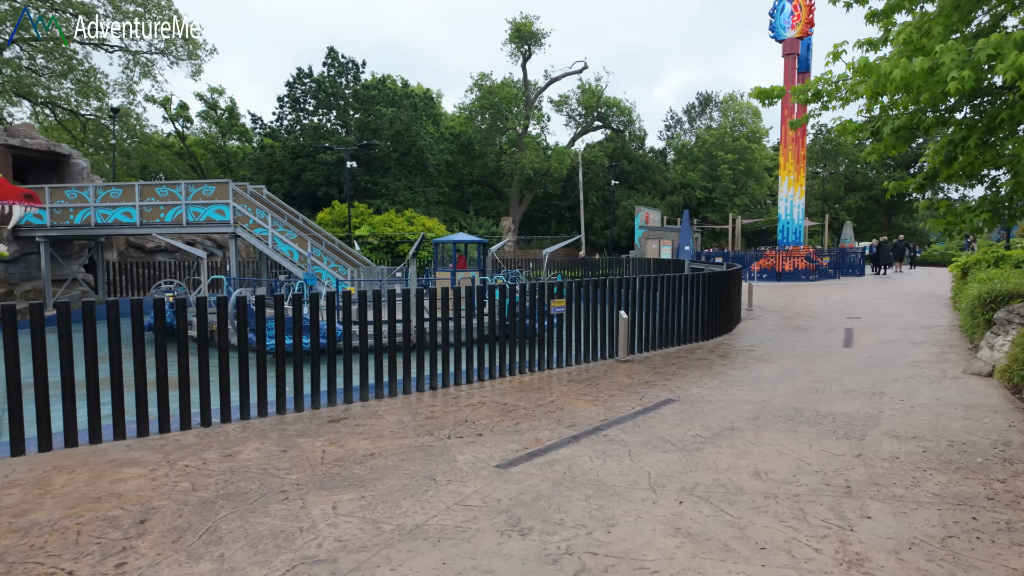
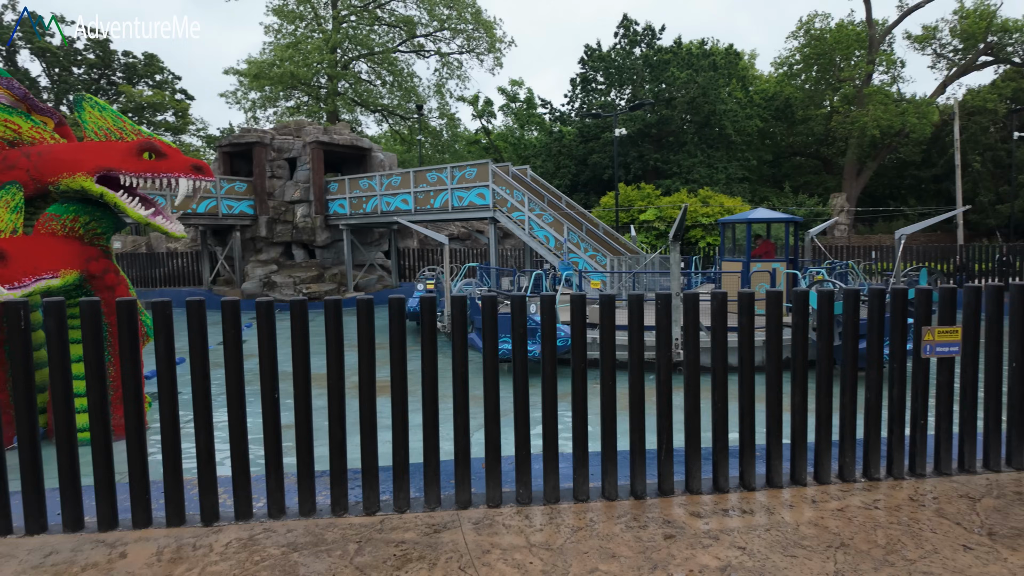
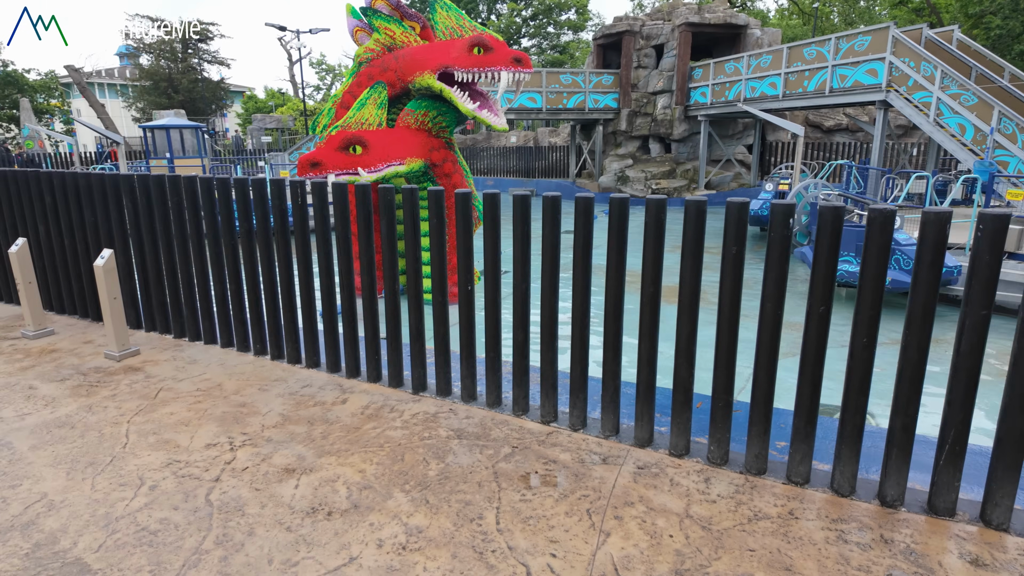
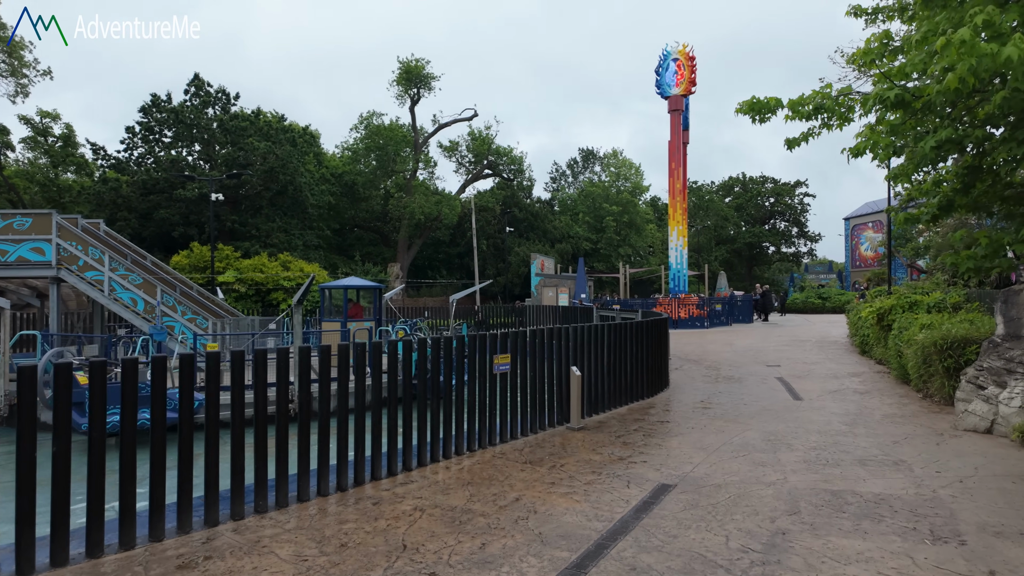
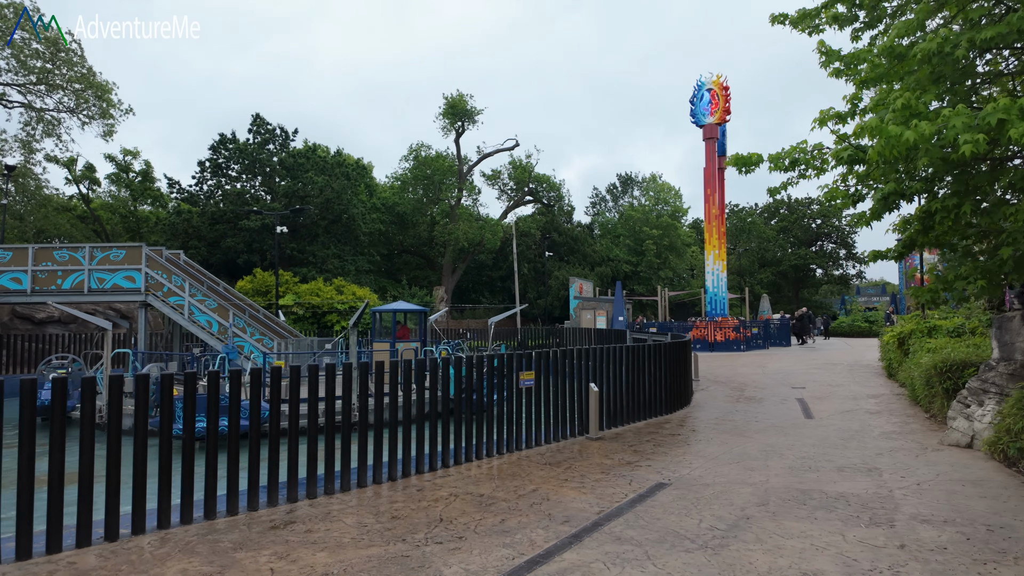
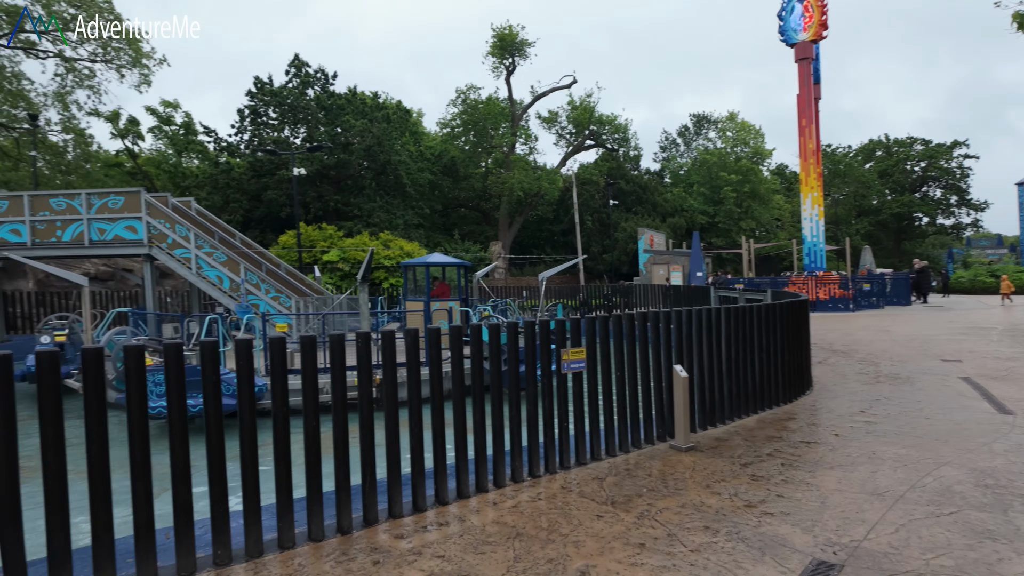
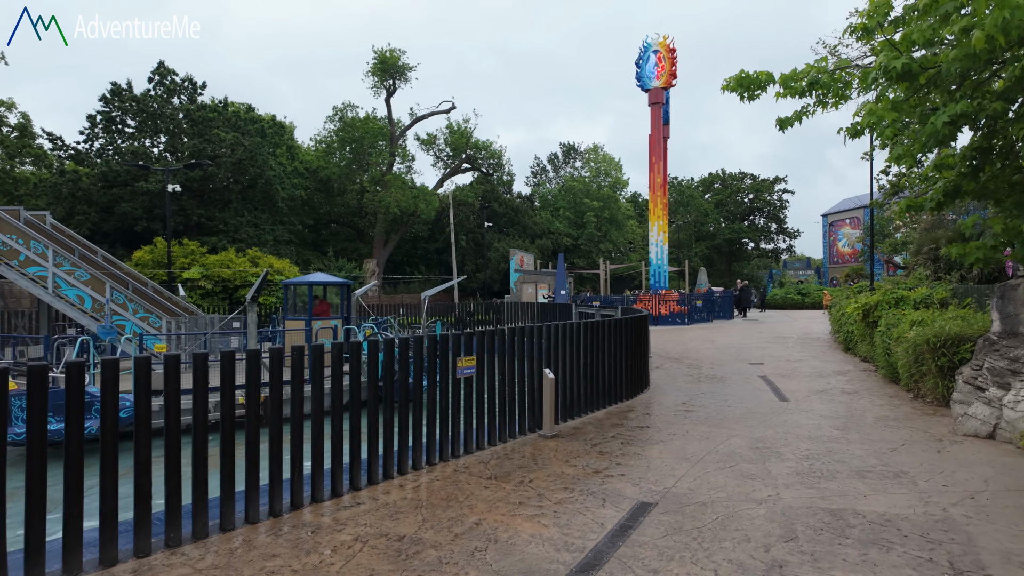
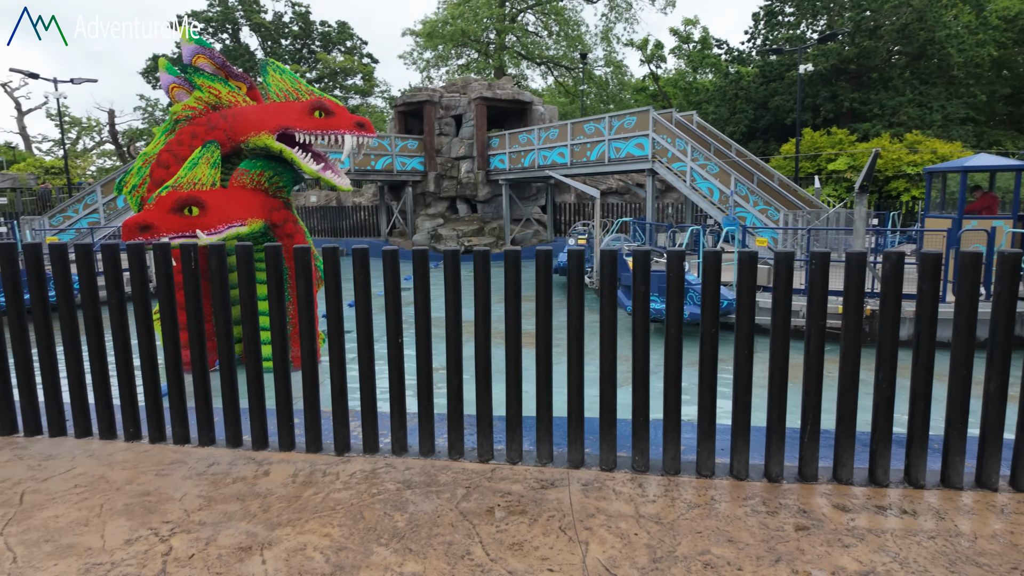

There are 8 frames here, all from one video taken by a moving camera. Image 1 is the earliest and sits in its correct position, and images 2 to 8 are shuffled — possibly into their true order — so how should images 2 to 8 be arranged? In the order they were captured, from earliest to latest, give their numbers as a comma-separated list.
5, 4, 7, 6, 2, 8, 3
